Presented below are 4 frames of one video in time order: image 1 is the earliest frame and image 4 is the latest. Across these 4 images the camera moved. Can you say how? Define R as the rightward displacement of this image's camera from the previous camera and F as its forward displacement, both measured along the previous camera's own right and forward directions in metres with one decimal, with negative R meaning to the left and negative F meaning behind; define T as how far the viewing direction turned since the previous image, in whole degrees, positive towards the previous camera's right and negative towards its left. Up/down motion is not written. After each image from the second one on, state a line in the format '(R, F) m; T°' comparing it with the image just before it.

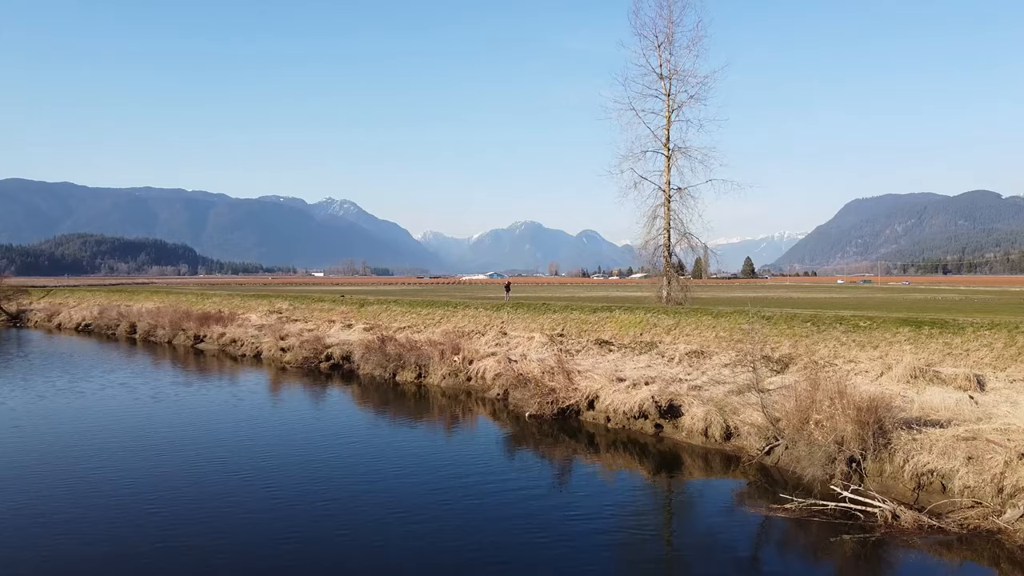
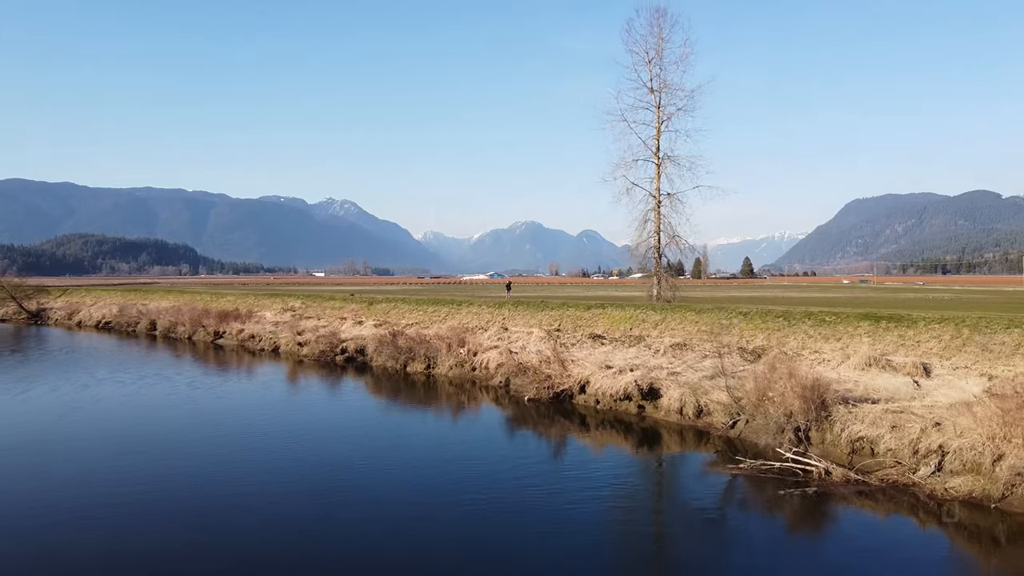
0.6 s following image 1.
(0.0, -0.7) m; 0°
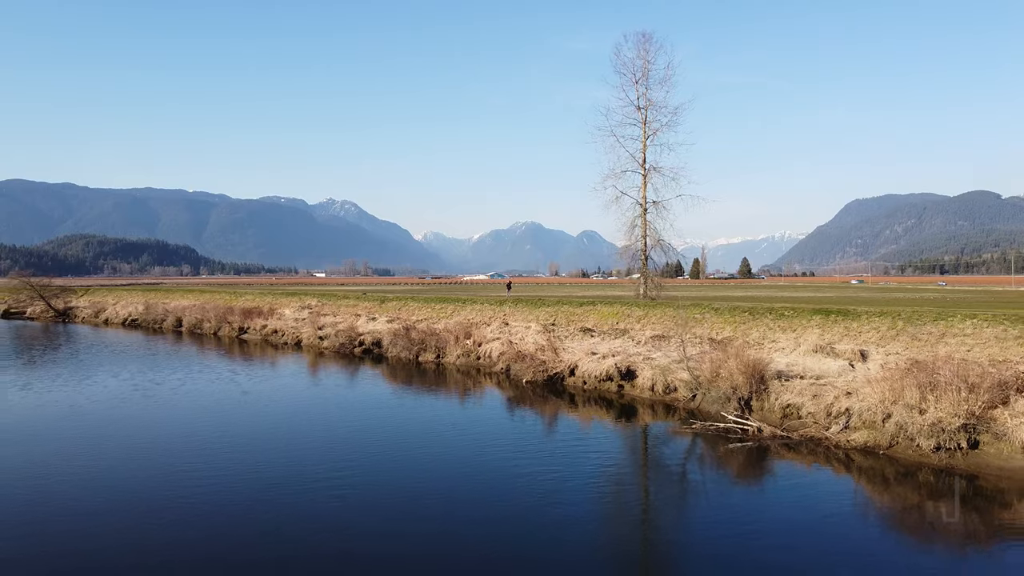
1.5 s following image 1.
(0.0, -1.0) m; 0°
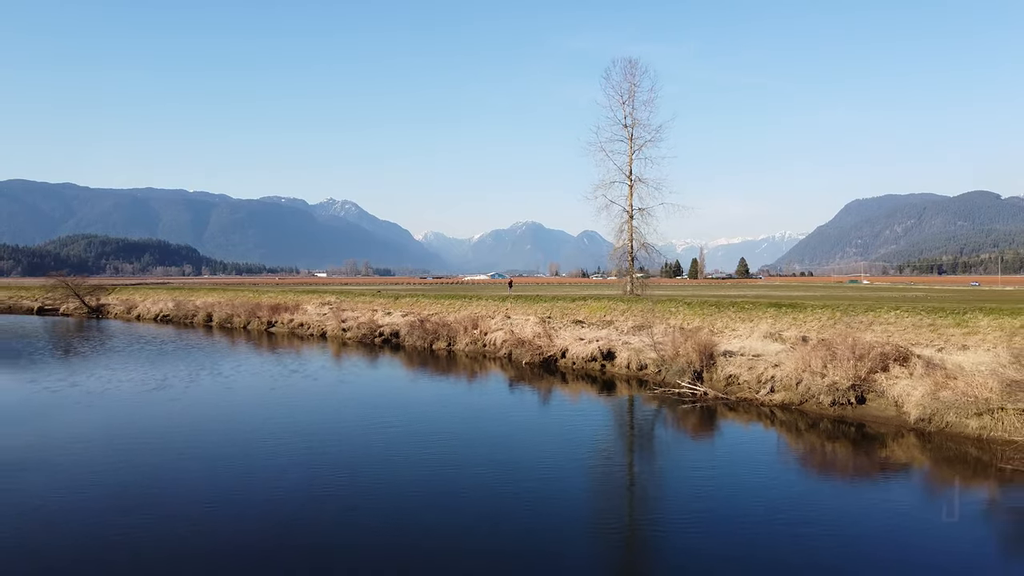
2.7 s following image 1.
(0.0, -1.4) m; 0°
